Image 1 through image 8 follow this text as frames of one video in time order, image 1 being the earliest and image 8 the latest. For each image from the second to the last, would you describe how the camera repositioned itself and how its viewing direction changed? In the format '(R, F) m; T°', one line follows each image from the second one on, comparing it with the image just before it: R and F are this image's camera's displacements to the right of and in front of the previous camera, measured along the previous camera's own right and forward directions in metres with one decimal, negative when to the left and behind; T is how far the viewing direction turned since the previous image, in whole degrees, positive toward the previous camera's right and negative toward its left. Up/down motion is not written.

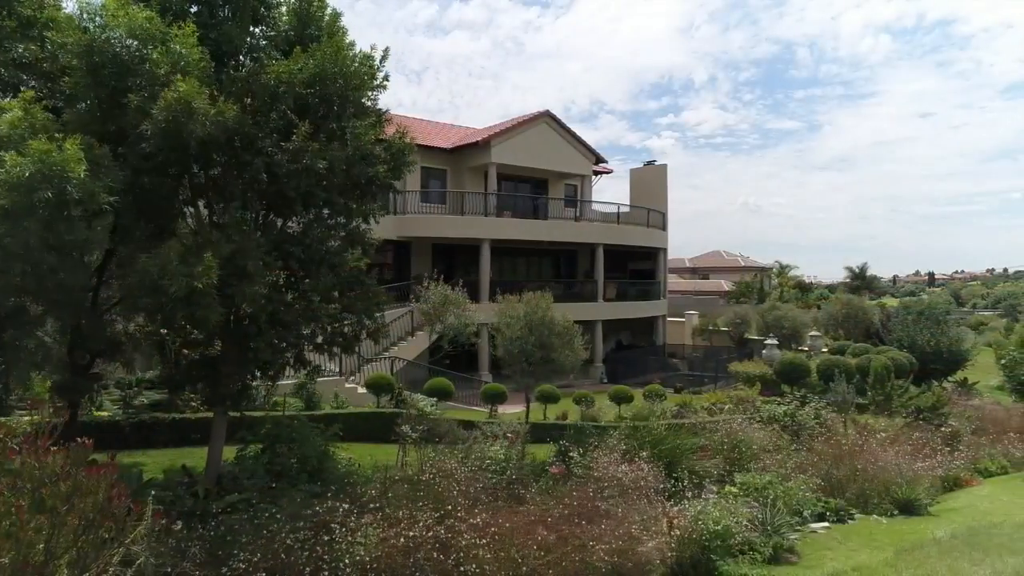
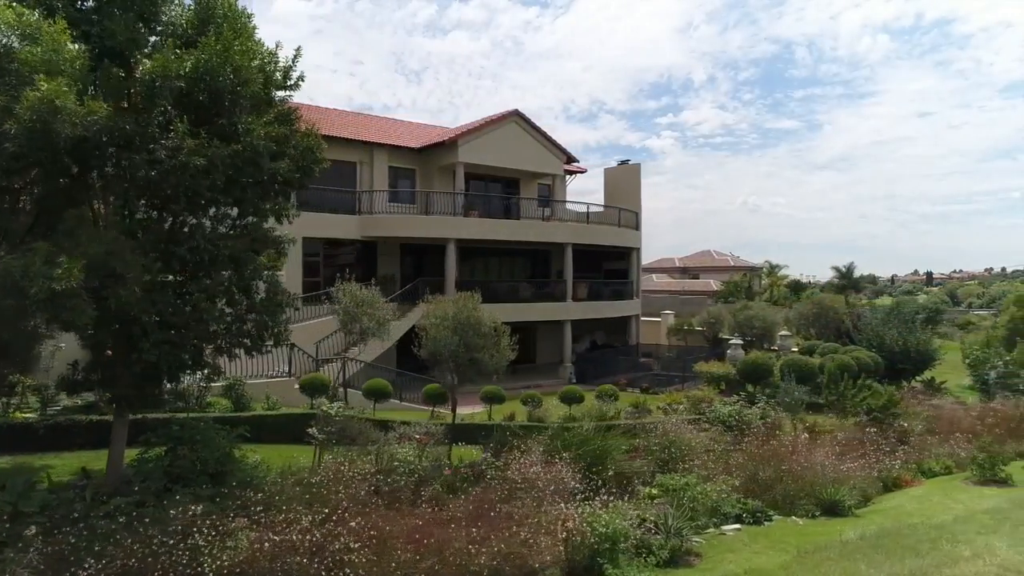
(+1.1, +0.1) m; 0°
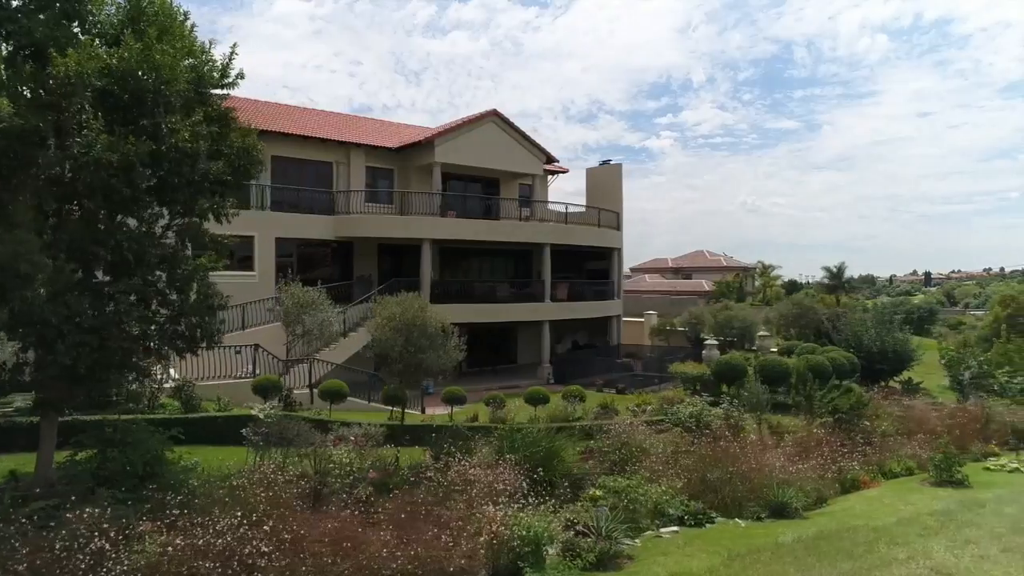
(+0.7, +0.1) m; 0°
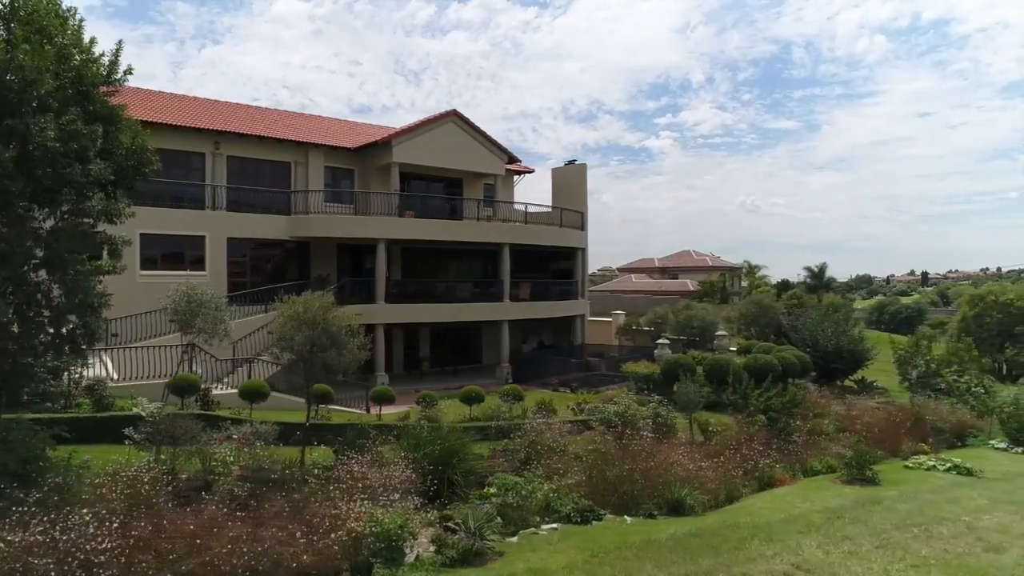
(+1.4, -0.1) m; 0°
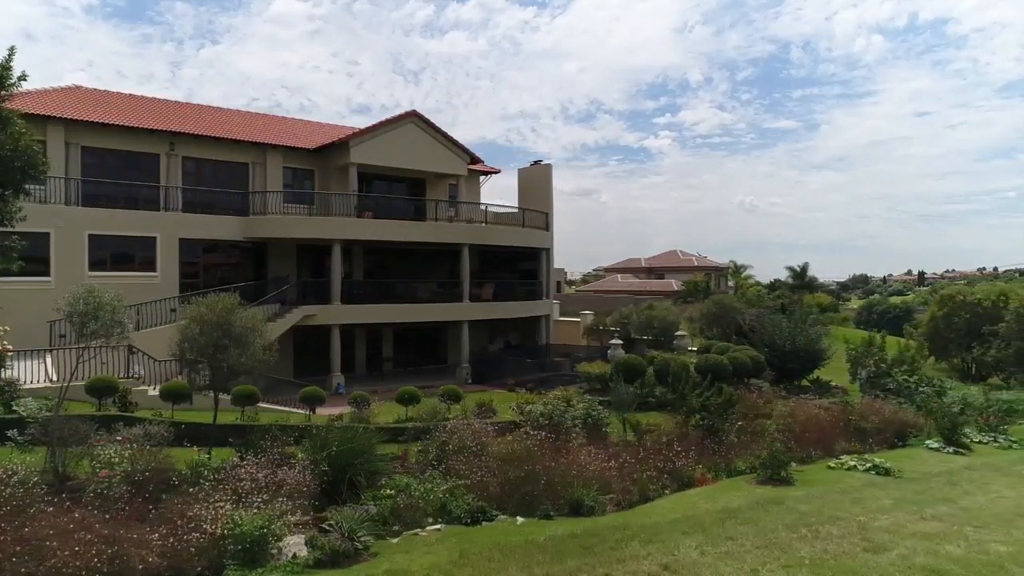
(+1.3, 0.0) m; 0°
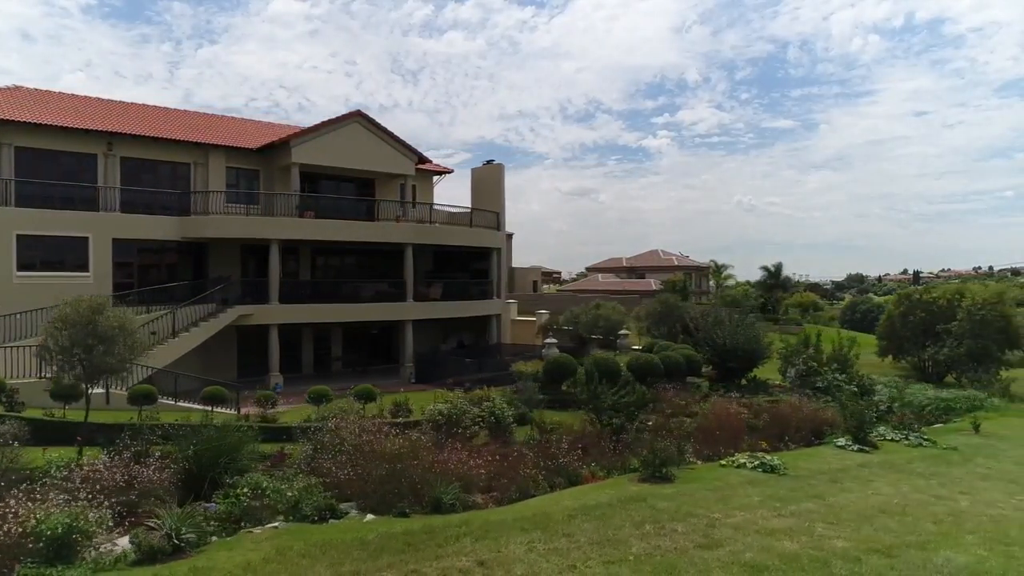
(+1.9, -0.1) m; 0°
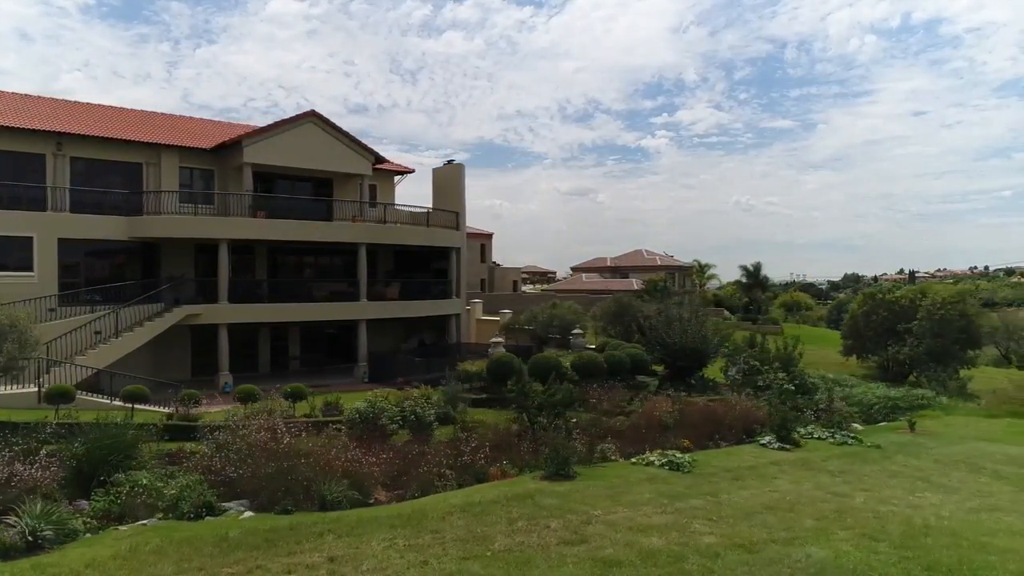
(+1.6, -0.1) m; 0°
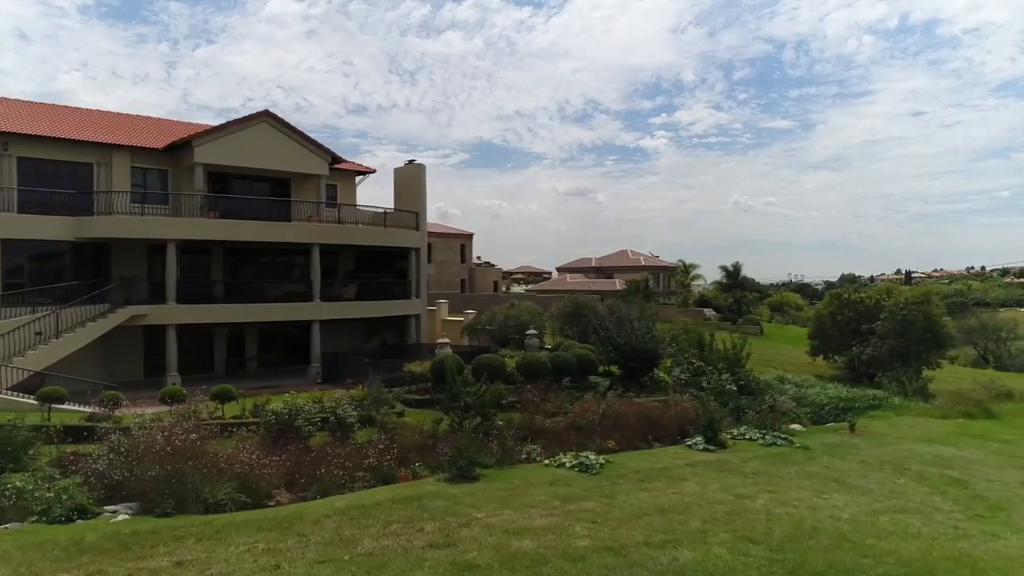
(+1.5, +0.1) m; 0°
